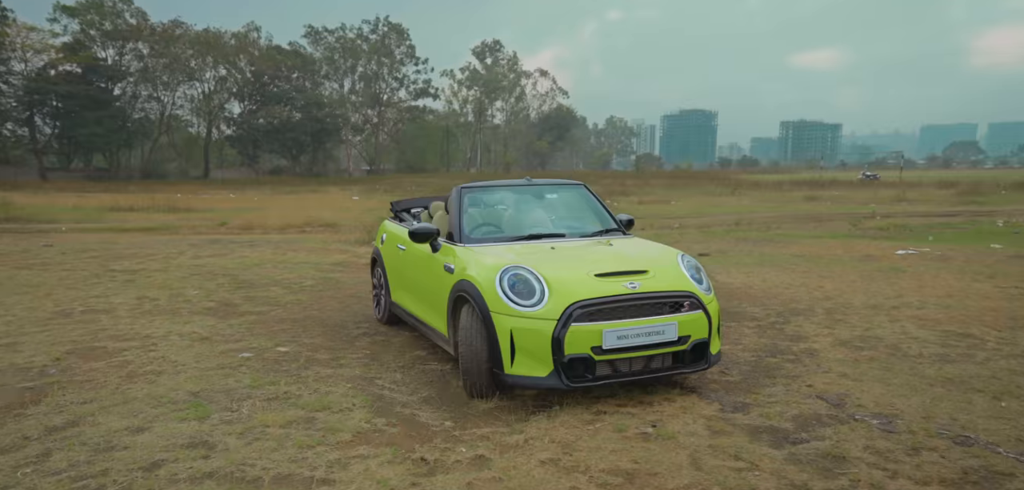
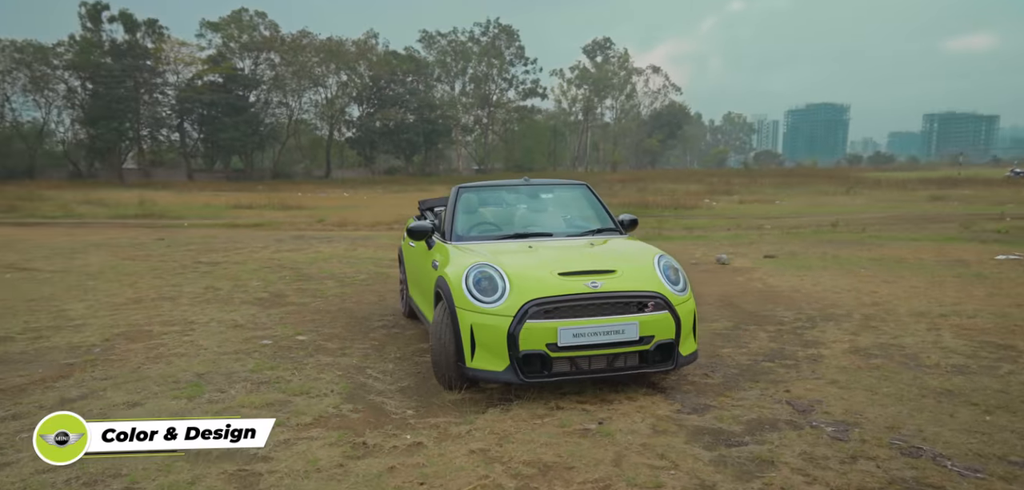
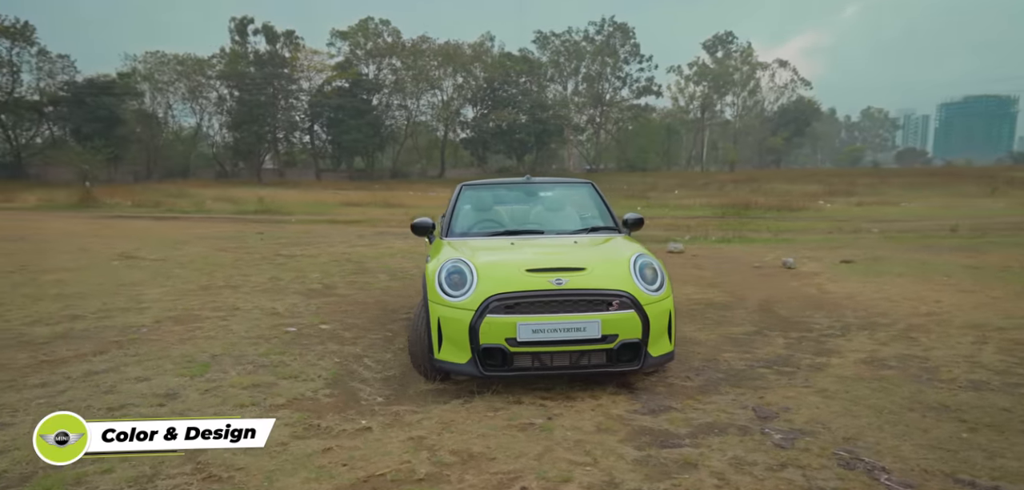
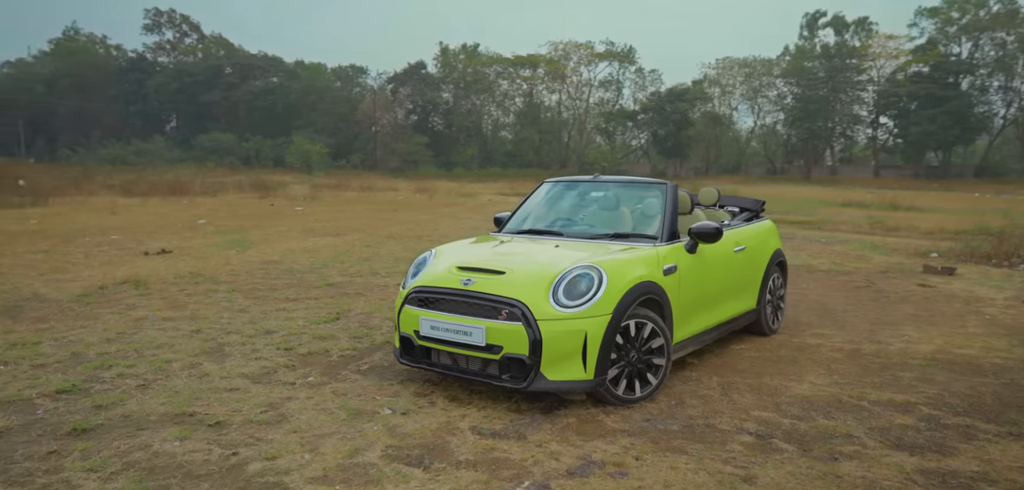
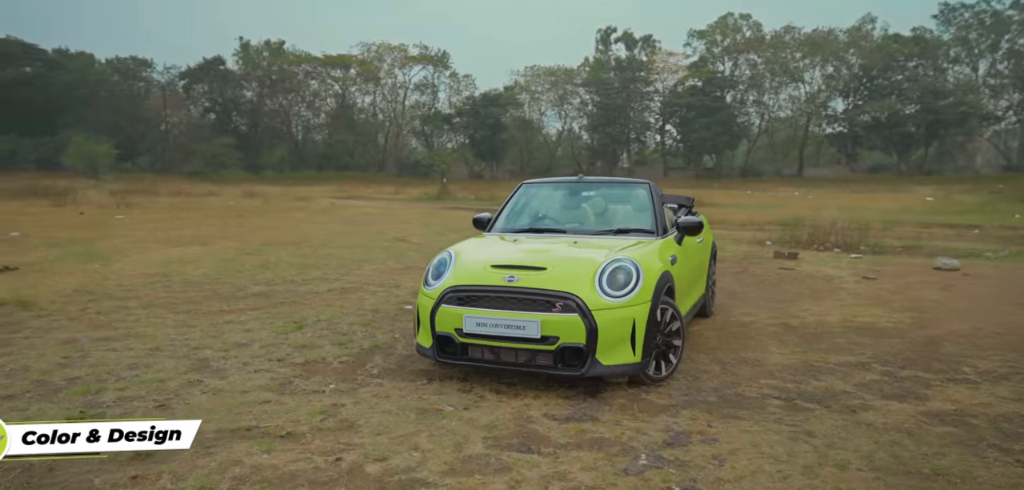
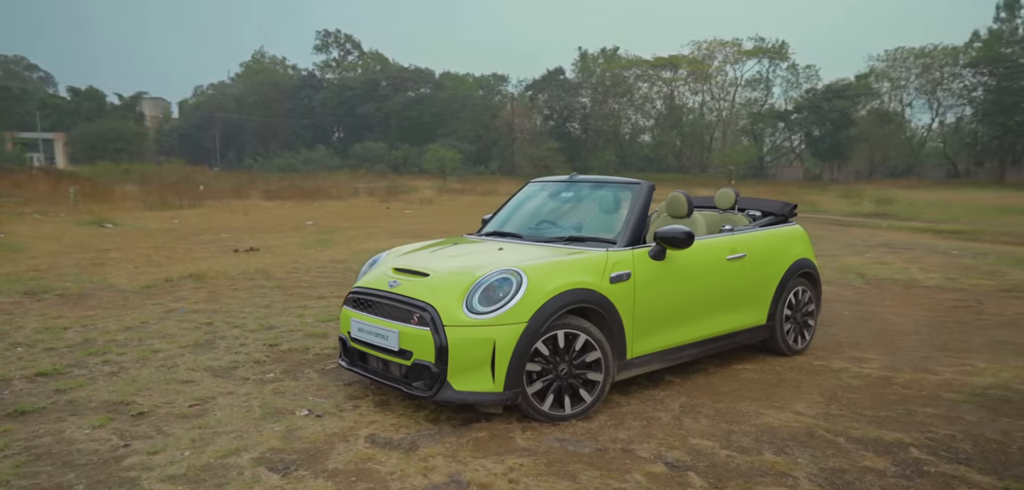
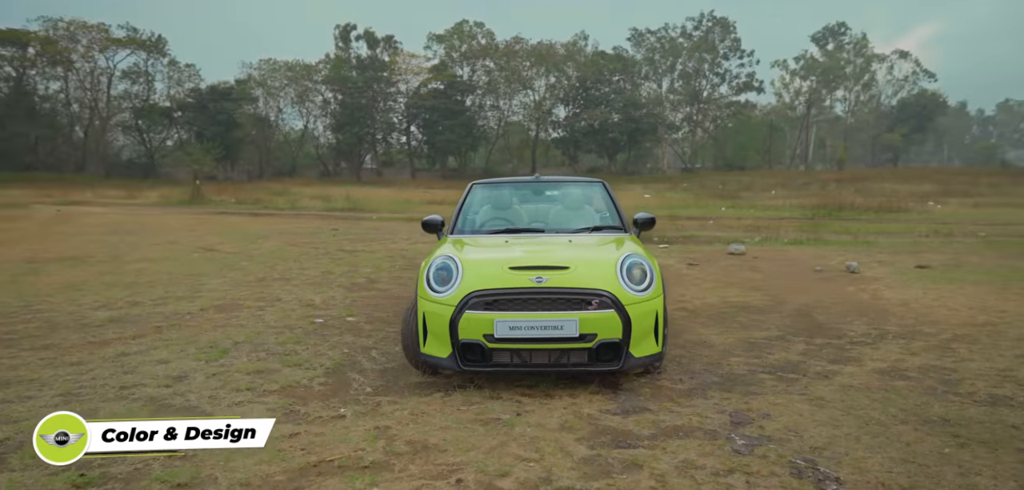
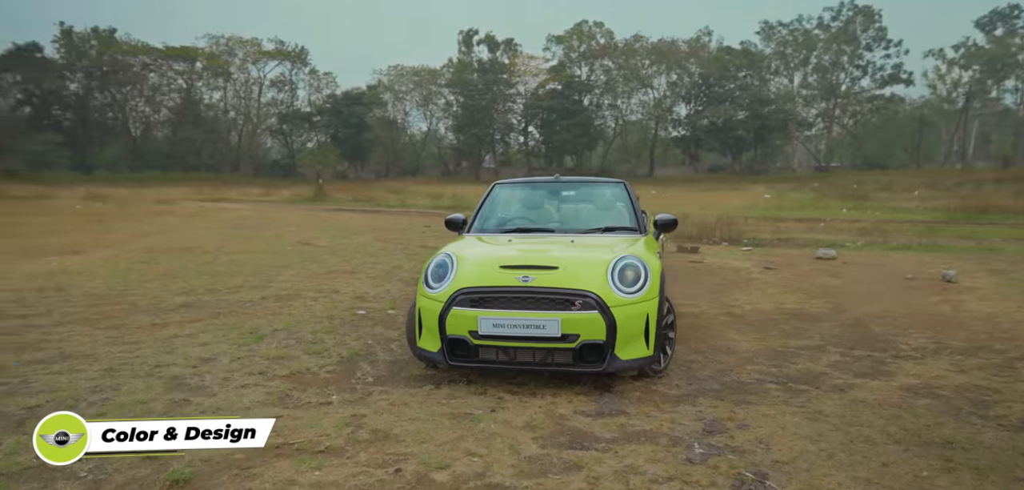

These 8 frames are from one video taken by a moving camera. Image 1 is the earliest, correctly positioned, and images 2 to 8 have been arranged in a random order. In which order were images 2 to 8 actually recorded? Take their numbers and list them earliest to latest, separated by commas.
2, 3, 7, 8, 5, 4, 6
